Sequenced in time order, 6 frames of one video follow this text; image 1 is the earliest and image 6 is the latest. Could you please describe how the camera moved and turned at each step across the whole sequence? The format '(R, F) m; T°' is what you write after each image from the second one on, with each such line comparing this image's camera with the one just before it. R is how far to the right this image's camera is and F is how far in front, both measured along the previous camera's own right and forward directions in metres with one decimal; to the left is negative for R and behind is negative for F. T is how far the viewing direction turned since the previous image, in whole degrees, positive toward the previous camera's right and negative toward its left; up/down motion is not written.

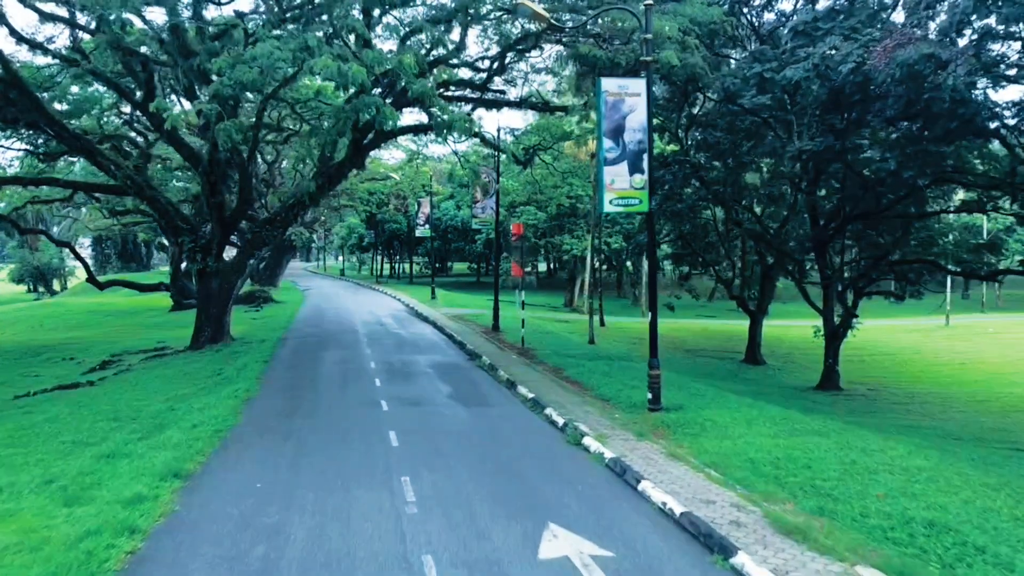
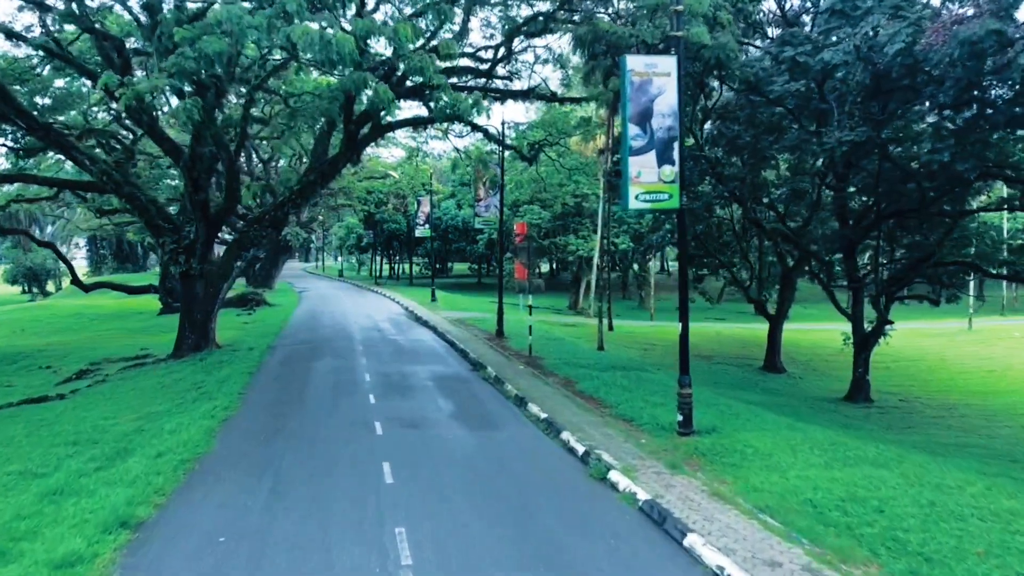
(-0.1, +1.5) m; 0°
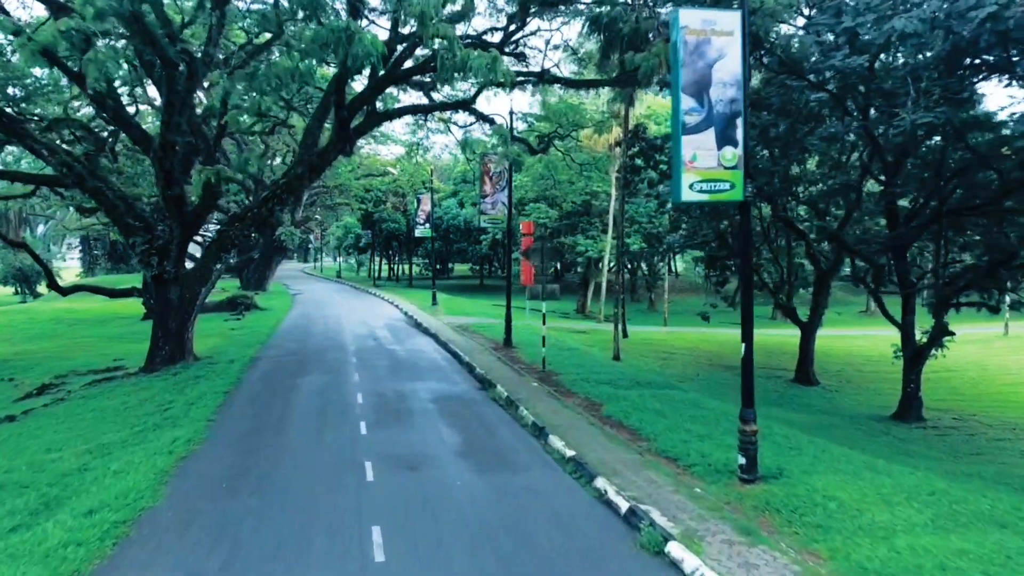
(-0.2, +2.1) m; 0°
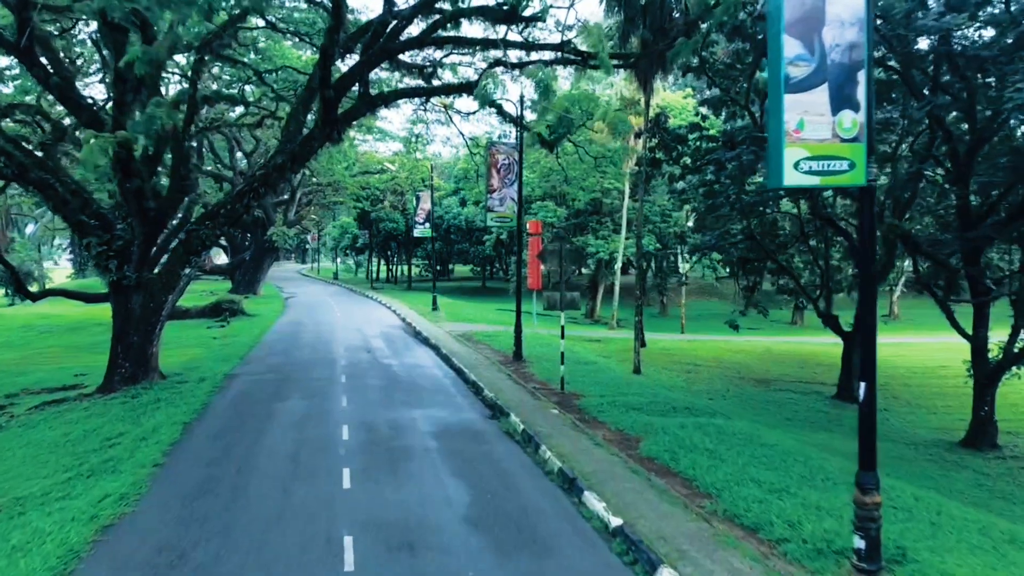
(-0.2, +2.3) m; 0°
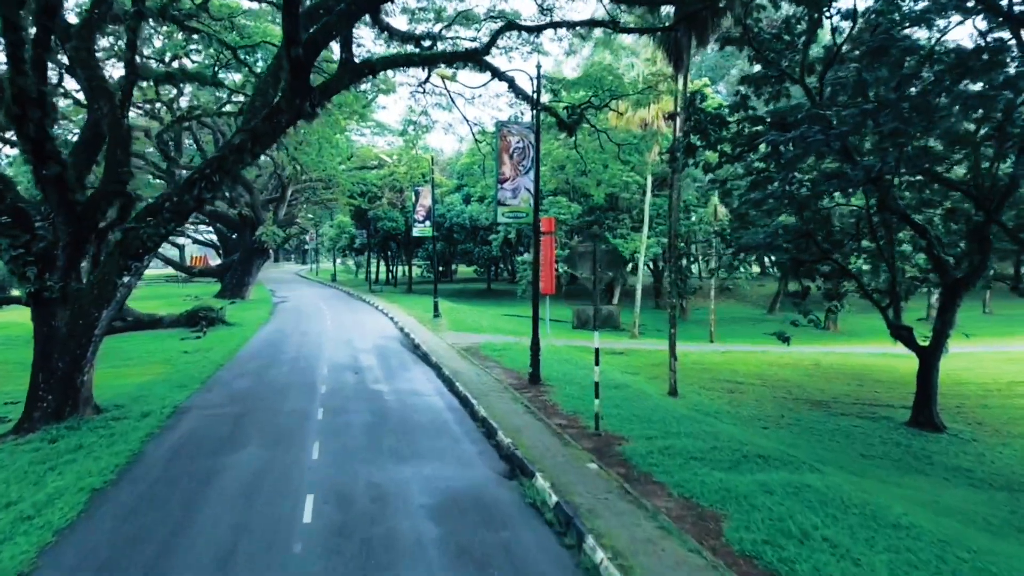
(-0.3, +3.1) m; 0°
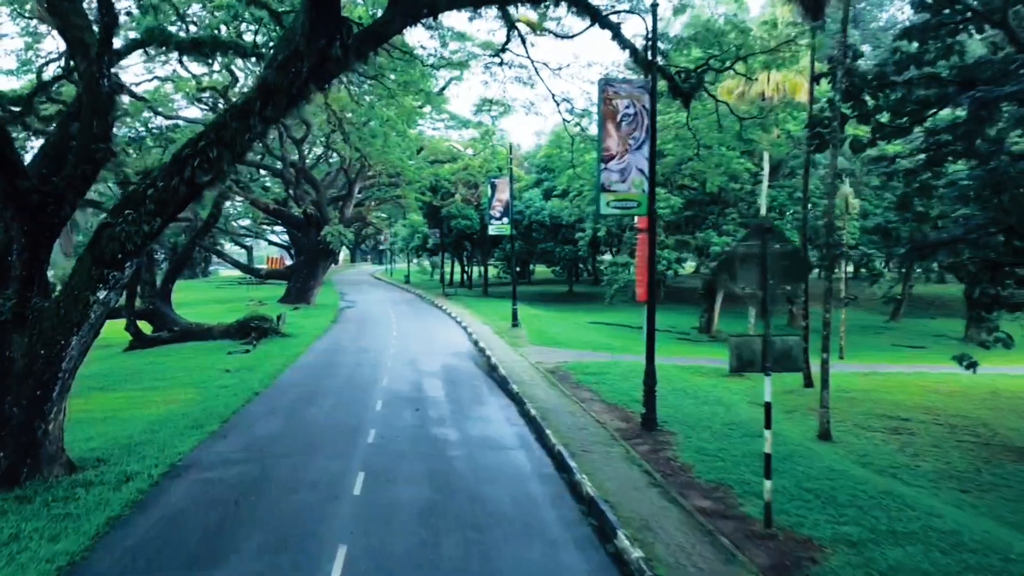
(-0.5, +3.8) m; -5°
